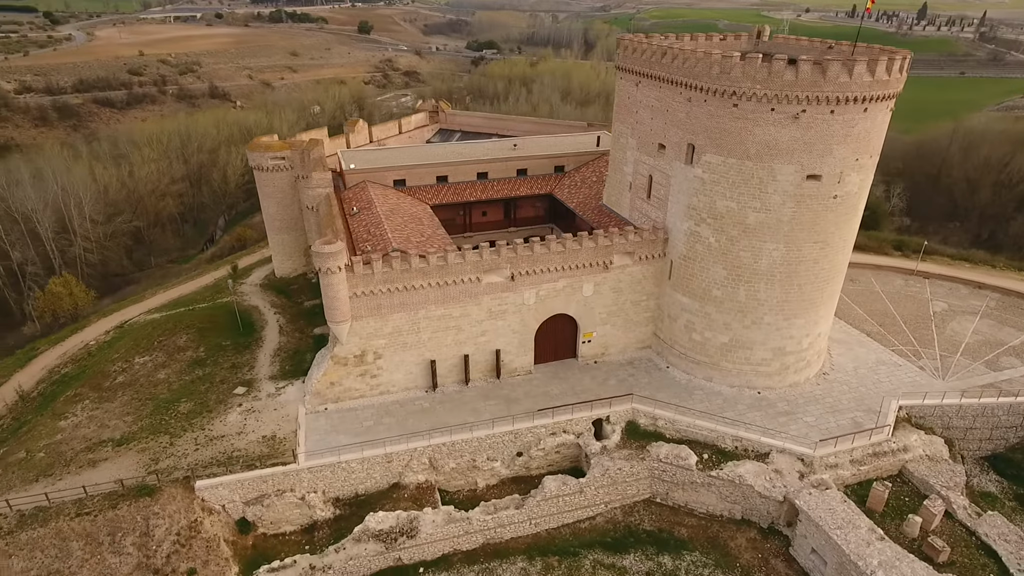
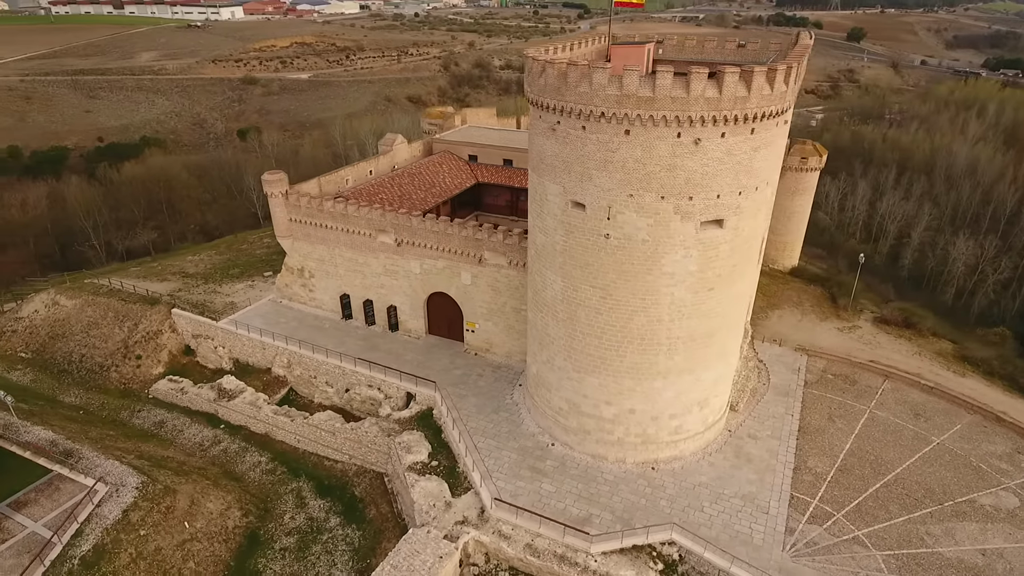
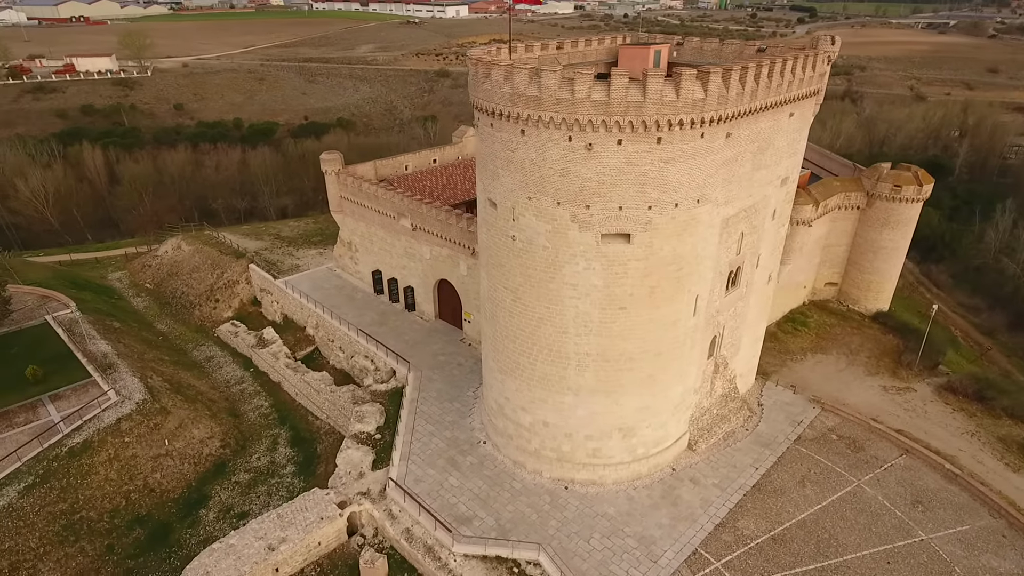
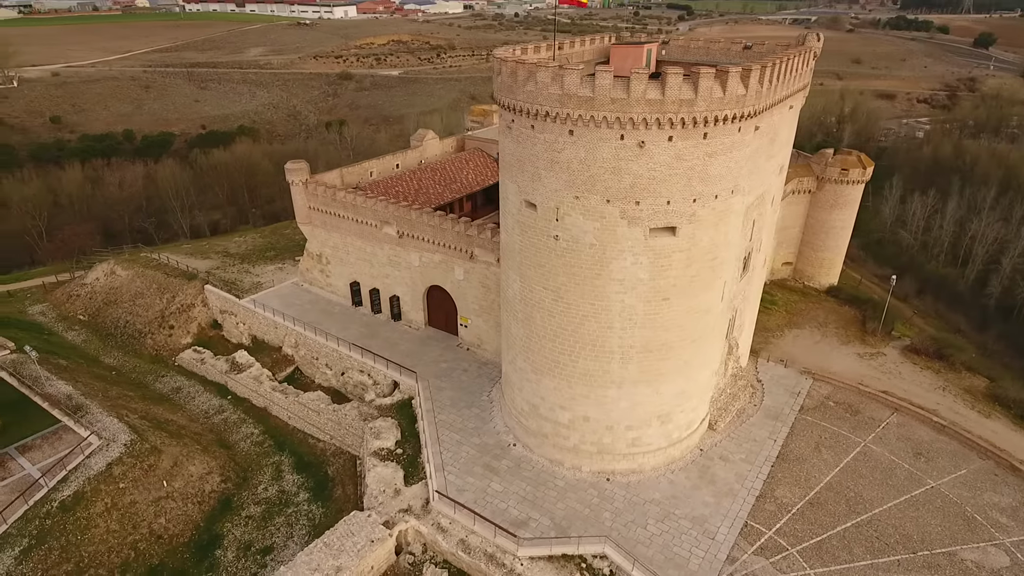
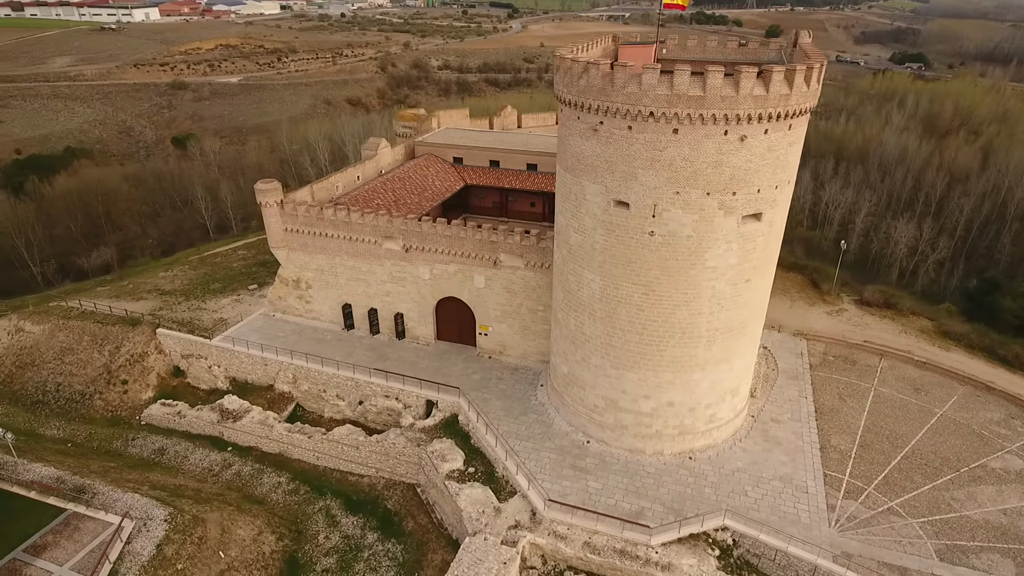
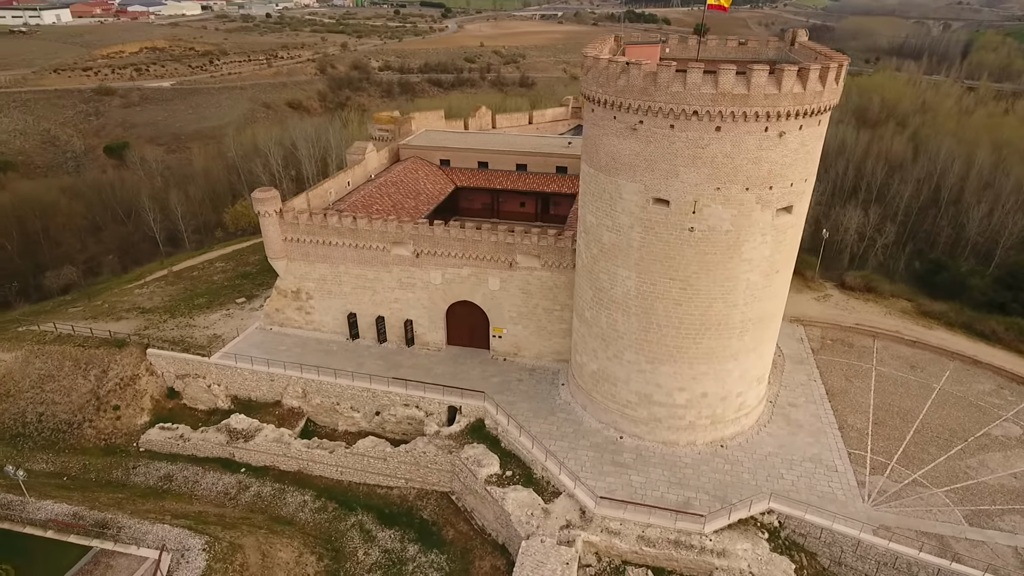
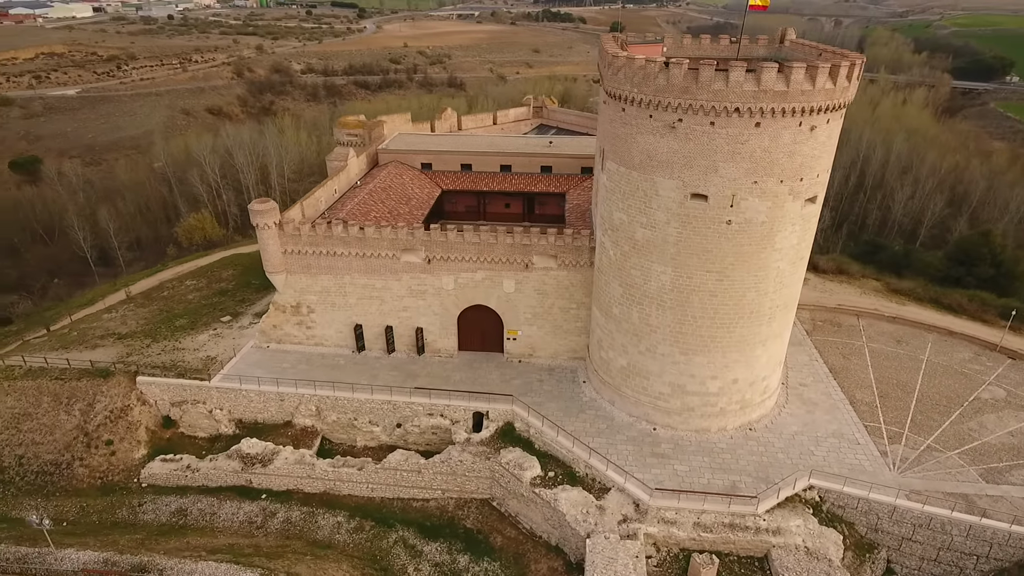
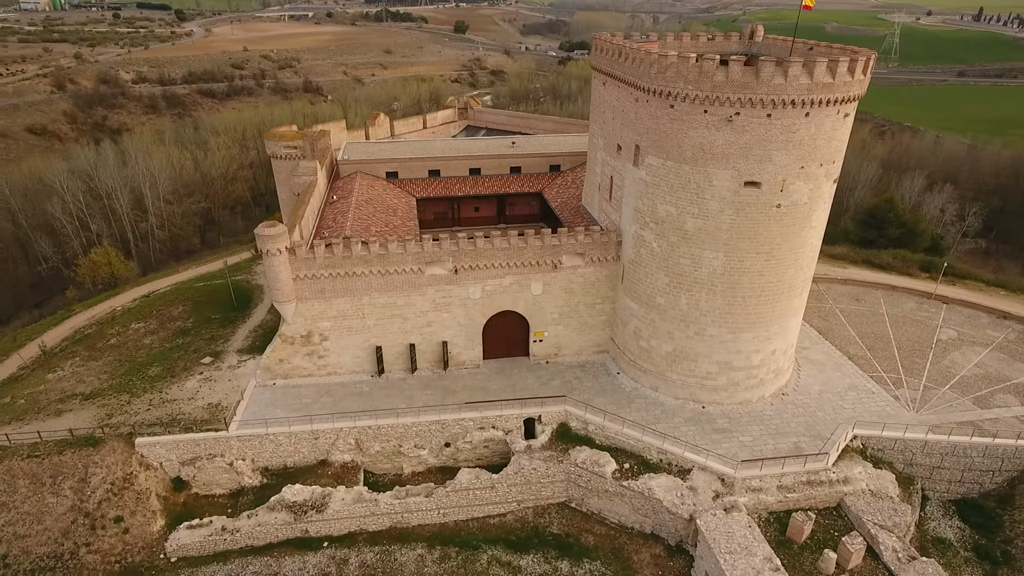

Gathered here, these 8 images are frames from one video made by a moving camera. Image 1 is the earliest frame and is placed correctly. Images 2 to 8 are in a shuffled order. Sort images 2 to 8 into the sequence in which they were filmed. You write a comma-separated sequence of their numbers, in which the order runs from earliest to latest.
8, 7, 6, 5, 2, 4, 3
